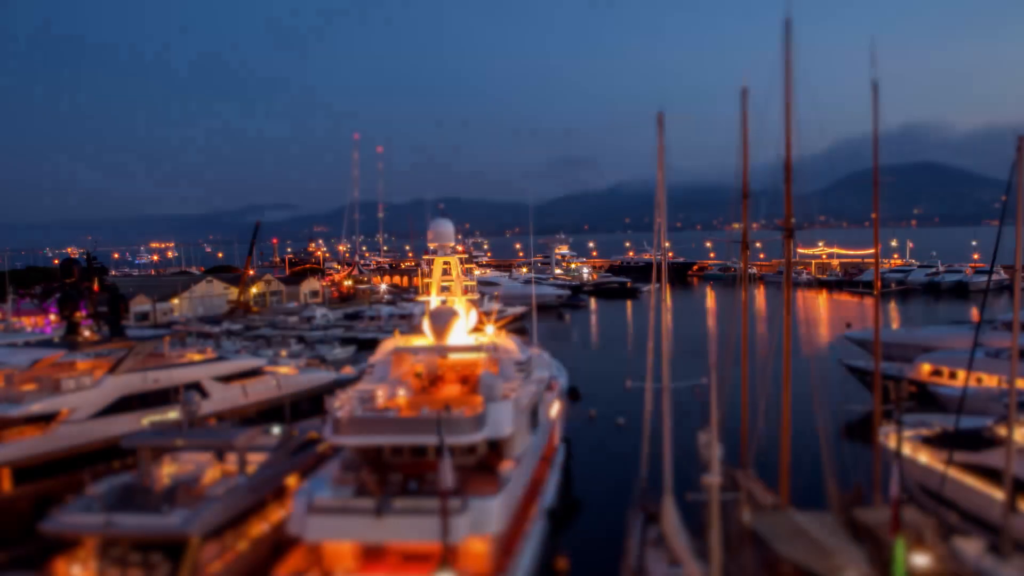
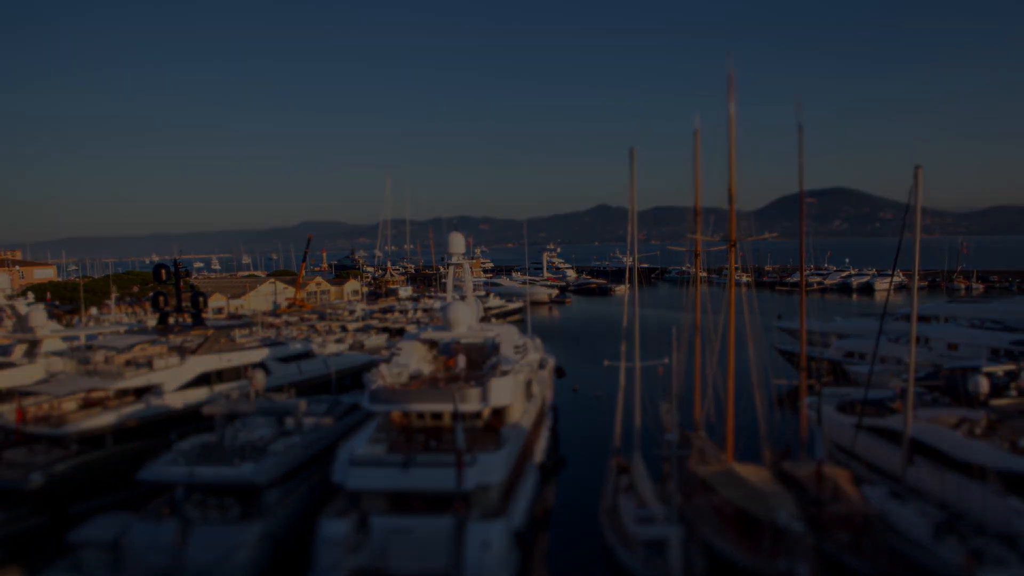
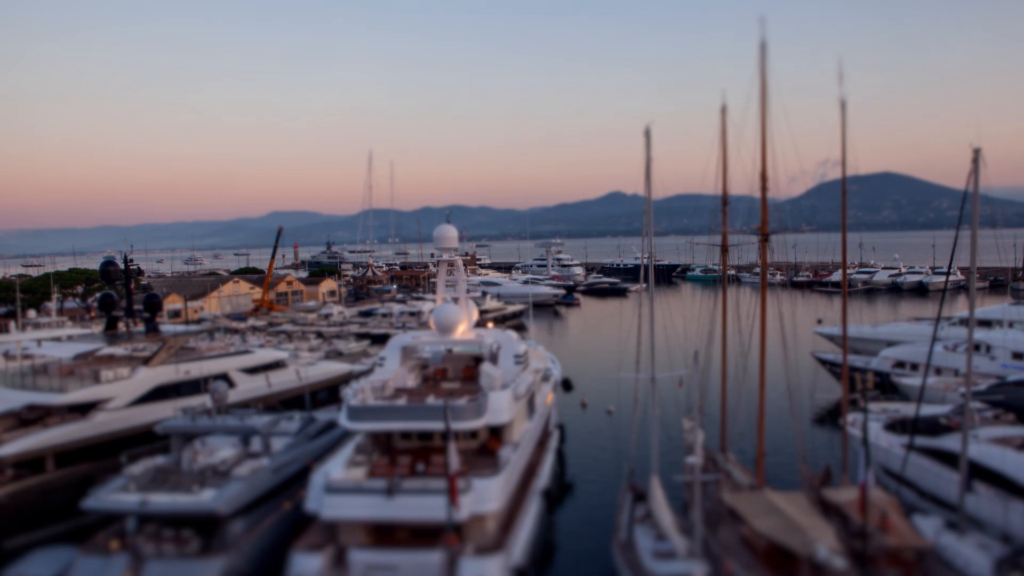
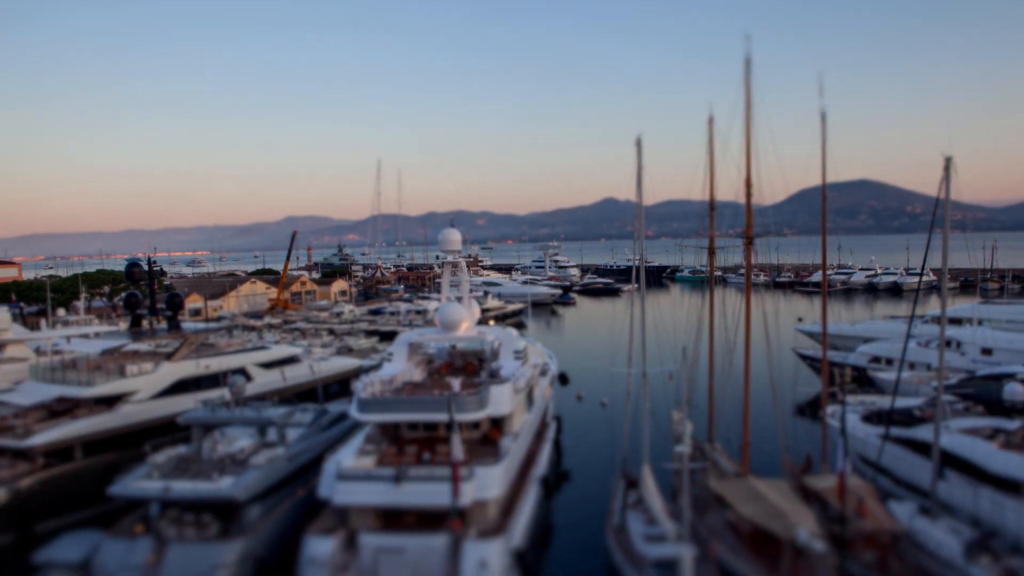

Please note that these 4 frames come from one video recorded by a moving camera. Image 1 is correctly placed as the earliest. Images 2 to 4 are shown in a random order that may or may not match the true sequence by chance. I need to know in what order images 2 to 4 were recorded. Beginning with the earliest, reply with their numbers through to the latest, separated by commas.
3, 4, 2
